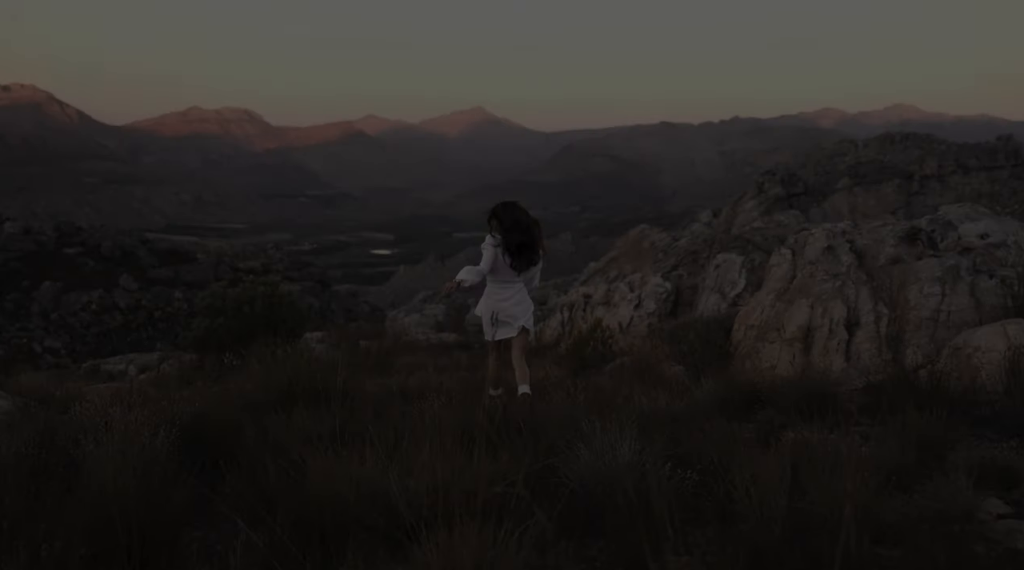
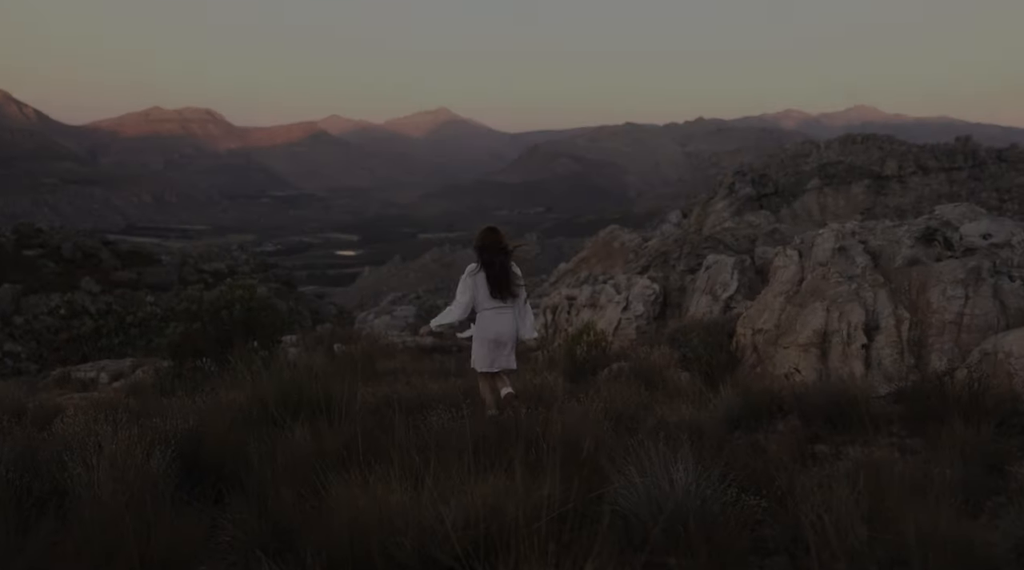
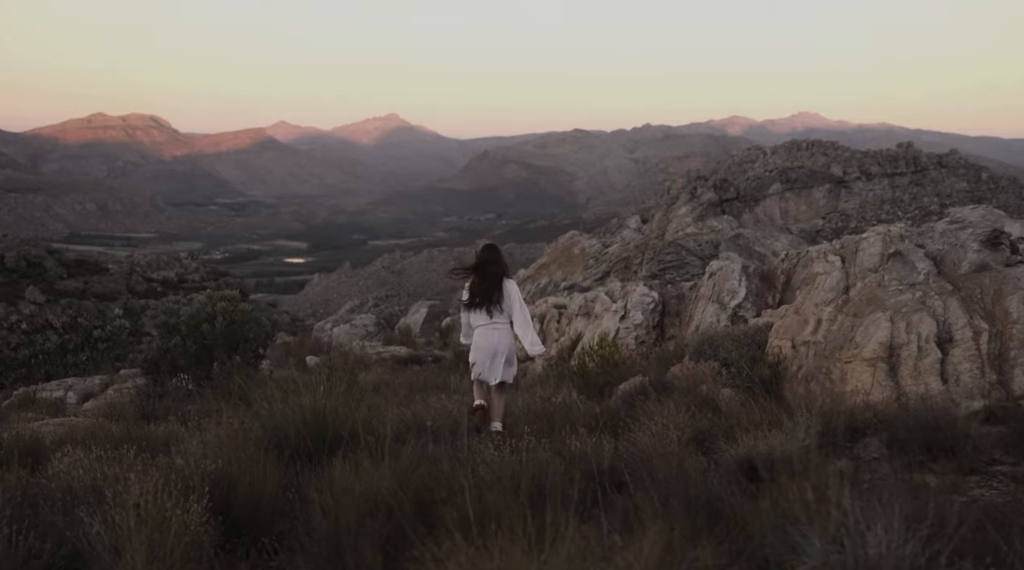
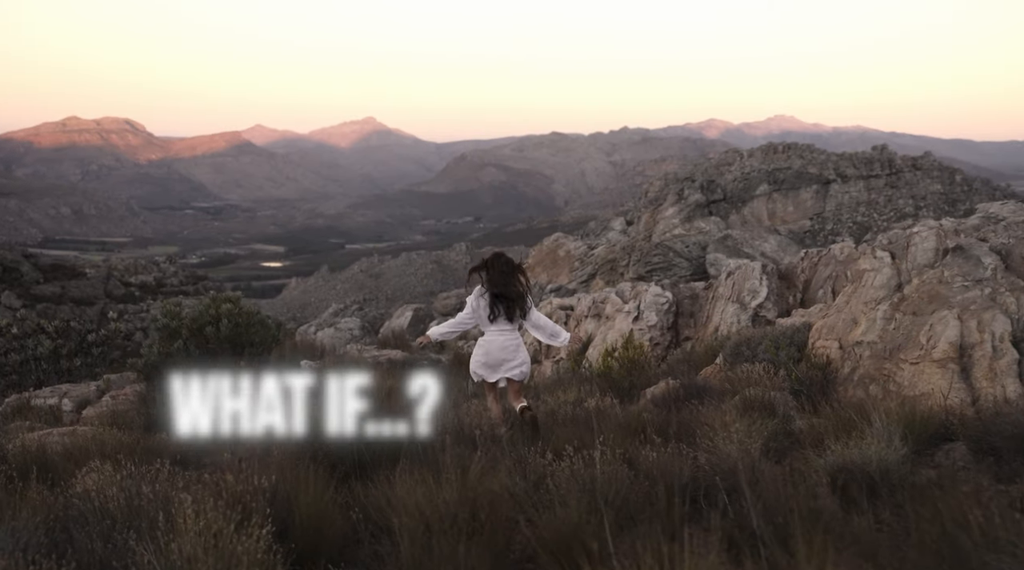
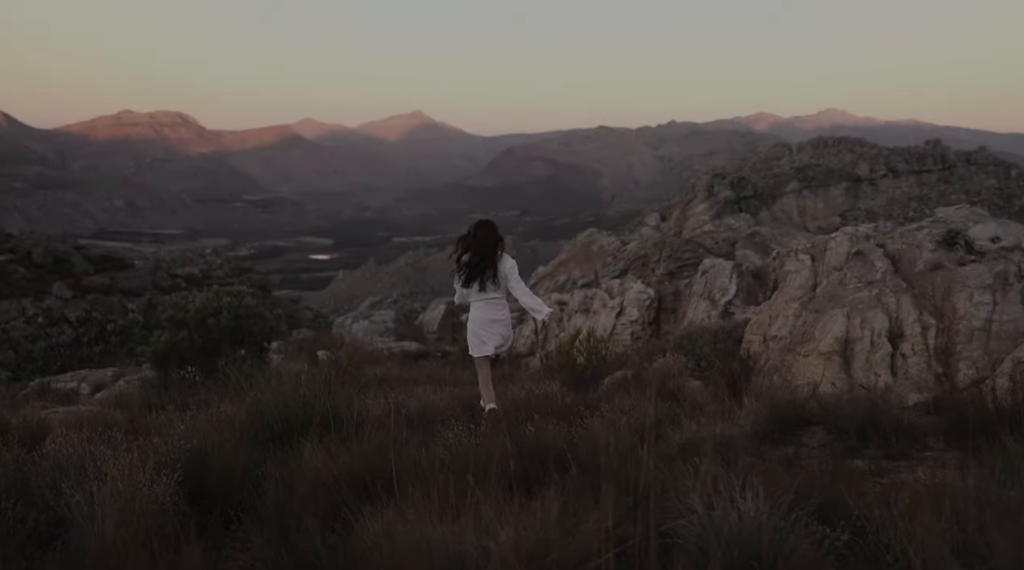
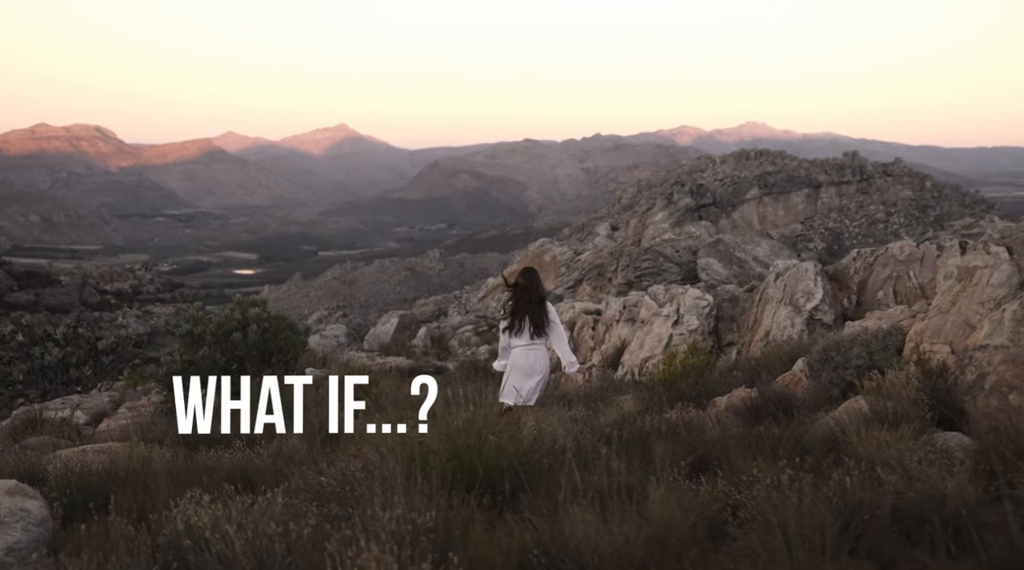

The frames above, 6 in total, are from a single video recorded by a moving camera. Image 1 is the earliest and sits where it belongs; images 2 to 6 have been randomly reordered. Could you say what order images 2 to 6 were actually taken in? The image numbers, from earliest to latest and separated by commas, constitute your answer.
2, 5, 3, 4, 6
